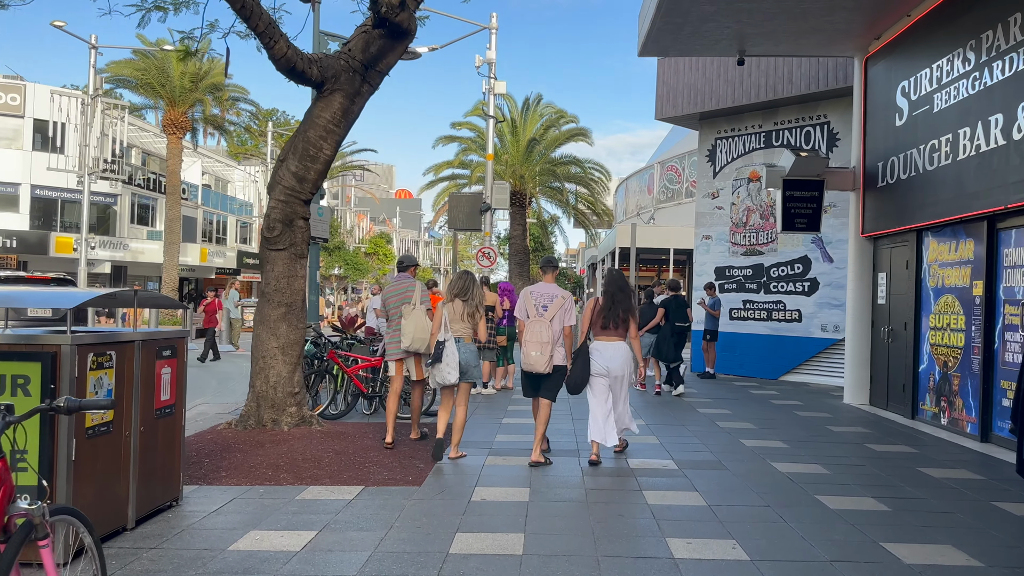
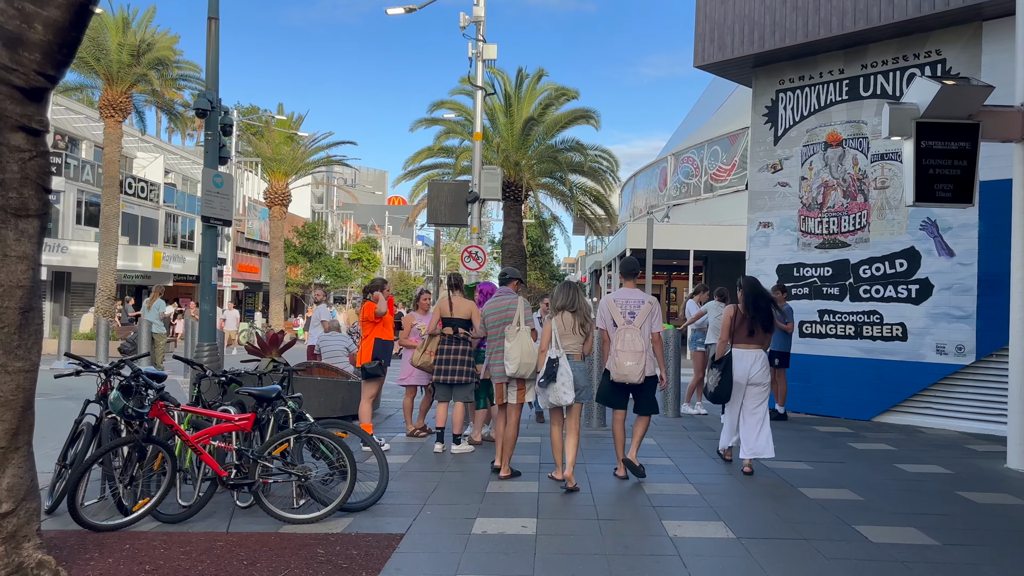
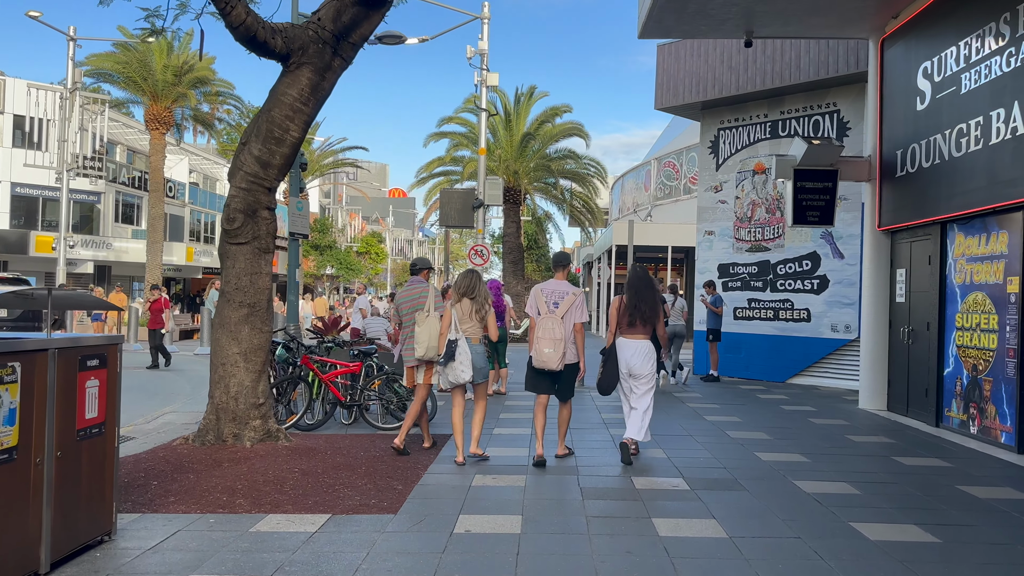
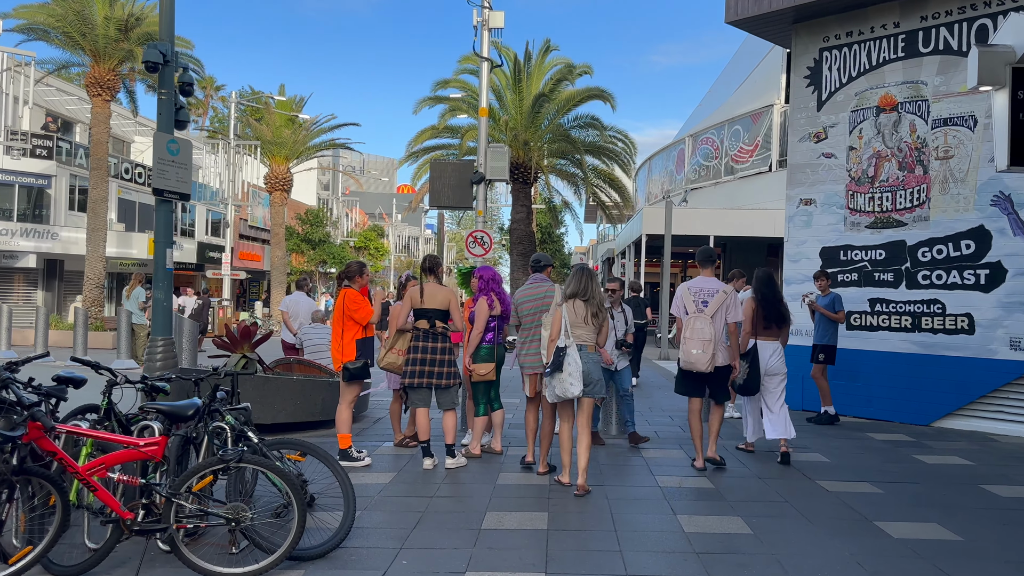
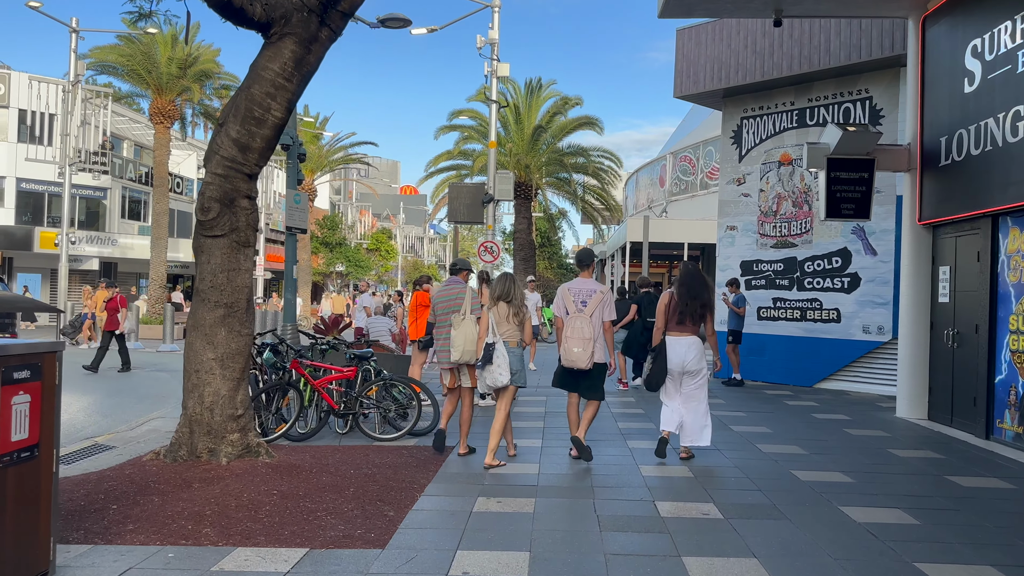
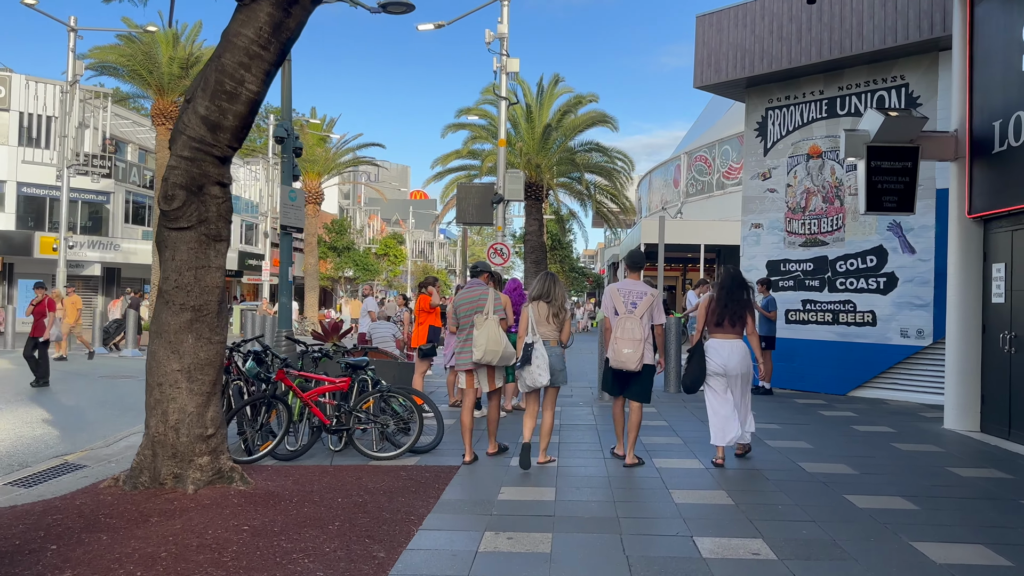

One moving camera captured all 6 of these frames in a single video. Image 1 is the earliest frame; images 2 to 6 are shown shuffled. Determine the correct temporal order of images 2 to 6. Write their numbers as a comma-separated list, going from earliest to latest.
3, 5, 6, 2, 4
